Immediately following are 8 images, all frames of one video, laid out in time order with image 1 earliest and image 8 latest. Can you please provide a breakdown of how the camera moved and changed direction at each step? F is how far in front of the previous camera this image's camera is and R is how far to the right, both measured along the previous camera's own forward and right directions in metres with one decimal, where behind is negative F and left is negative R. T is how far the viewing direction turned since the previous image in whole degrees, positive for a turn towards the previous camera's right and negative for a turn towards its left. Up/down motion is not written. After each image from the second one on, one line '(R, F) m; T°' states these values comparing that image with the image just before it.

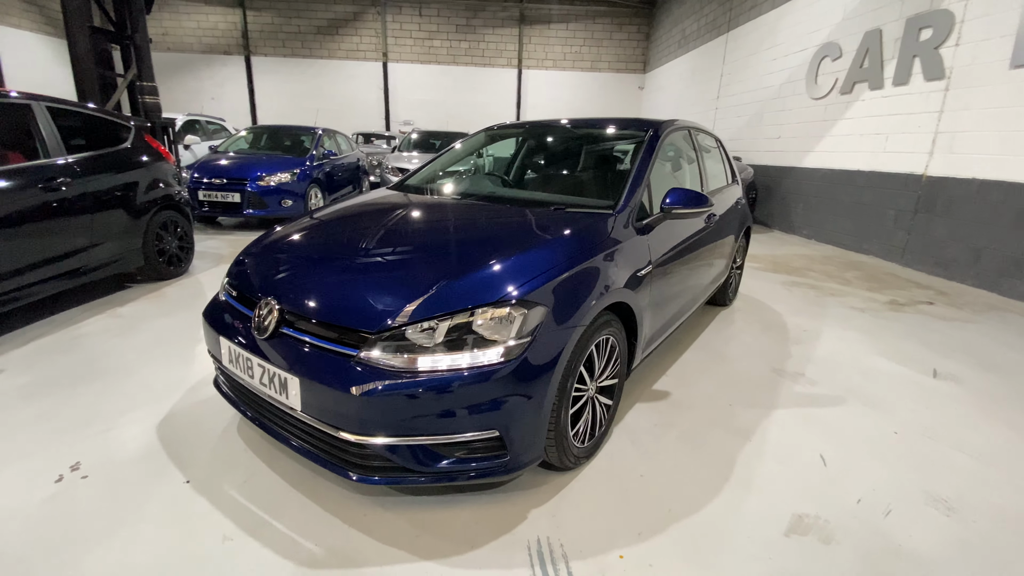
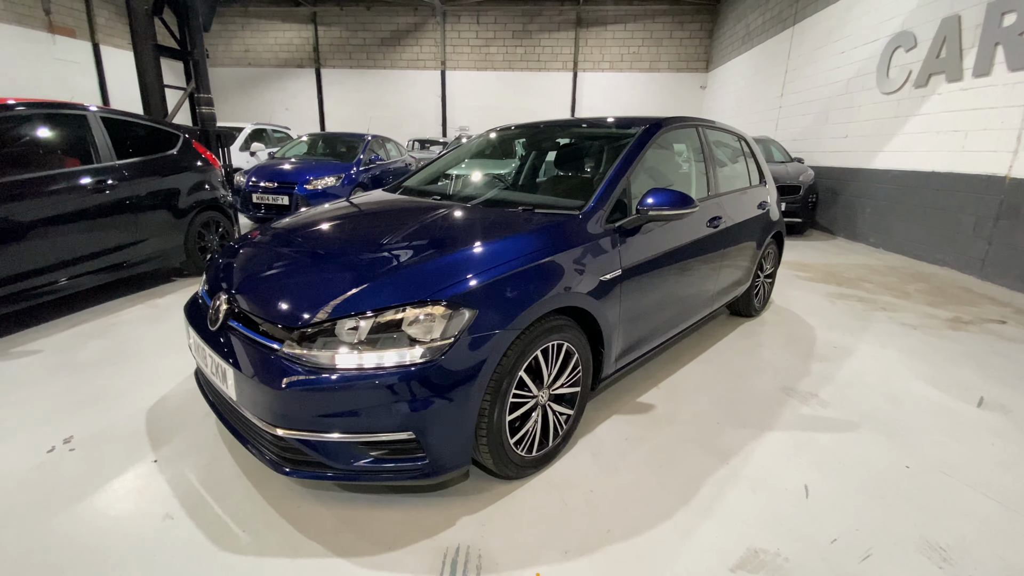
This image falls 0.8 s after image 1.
(+0.4, +0.1) m; -8°
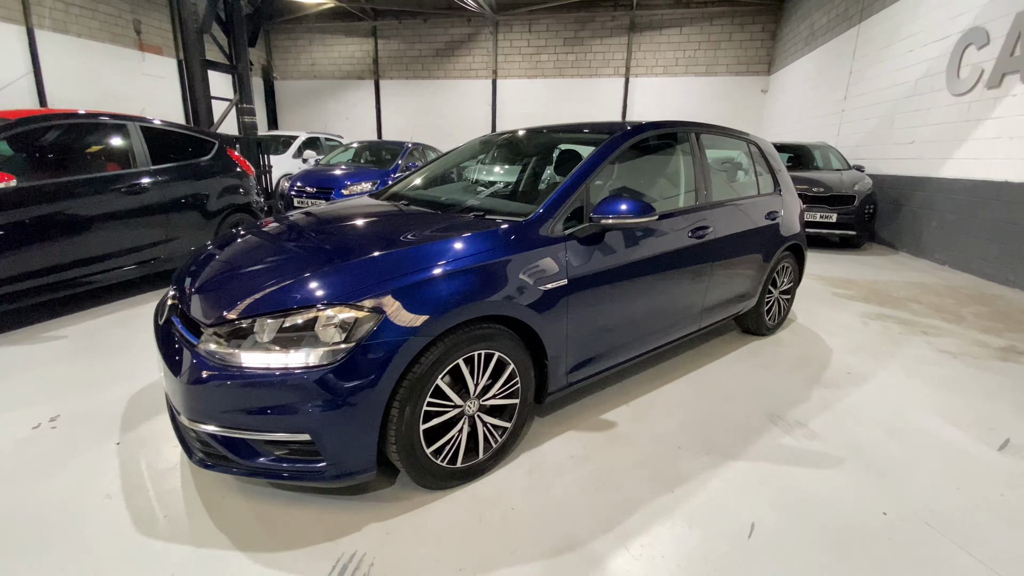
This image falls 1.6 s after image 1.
(+0.5, +0.1) m; -7°
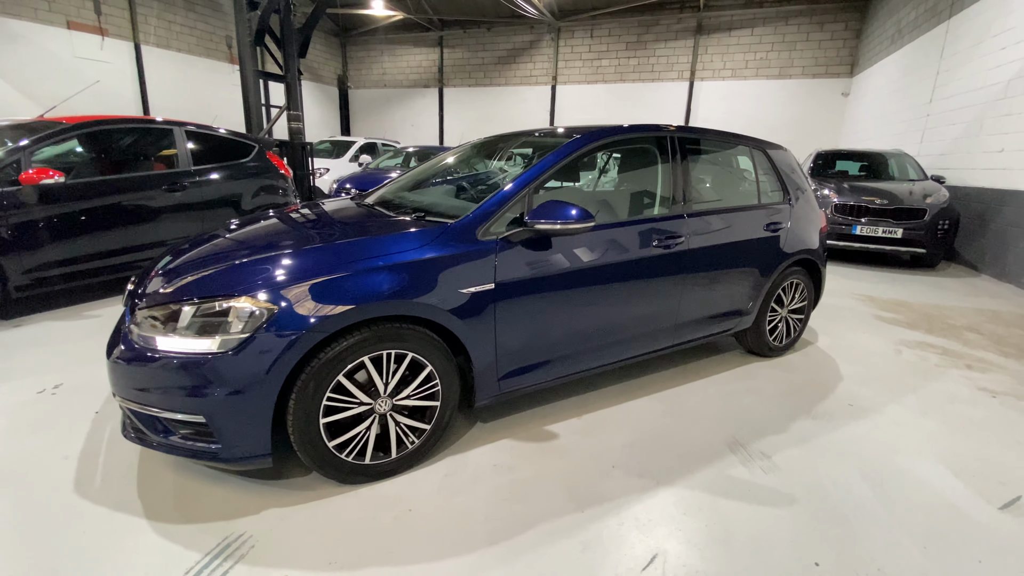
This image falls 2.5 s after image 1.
(+0.6, +0.1) m; -8°
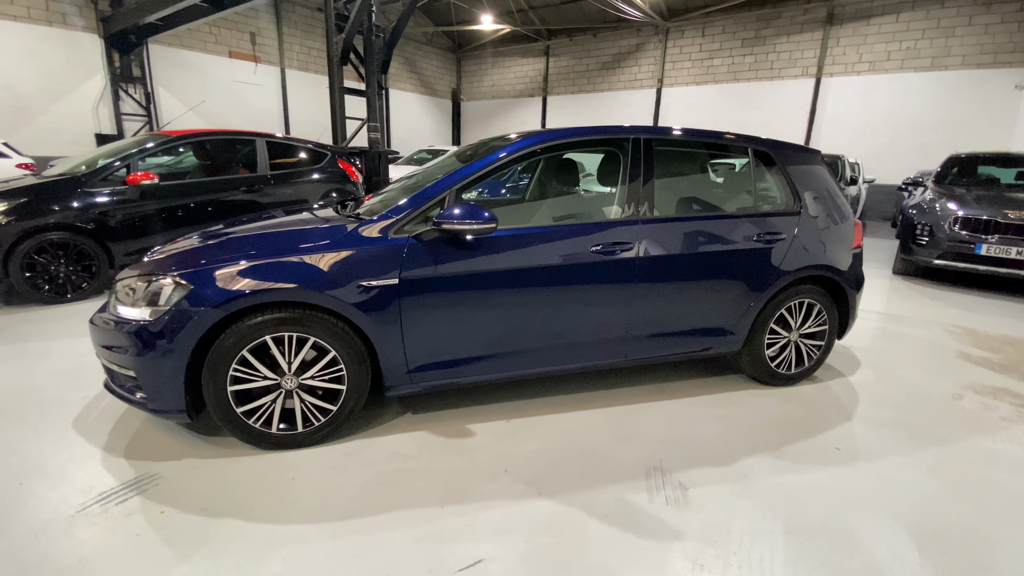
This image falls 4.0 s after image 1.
(+0.9, +0.1) m; -14°
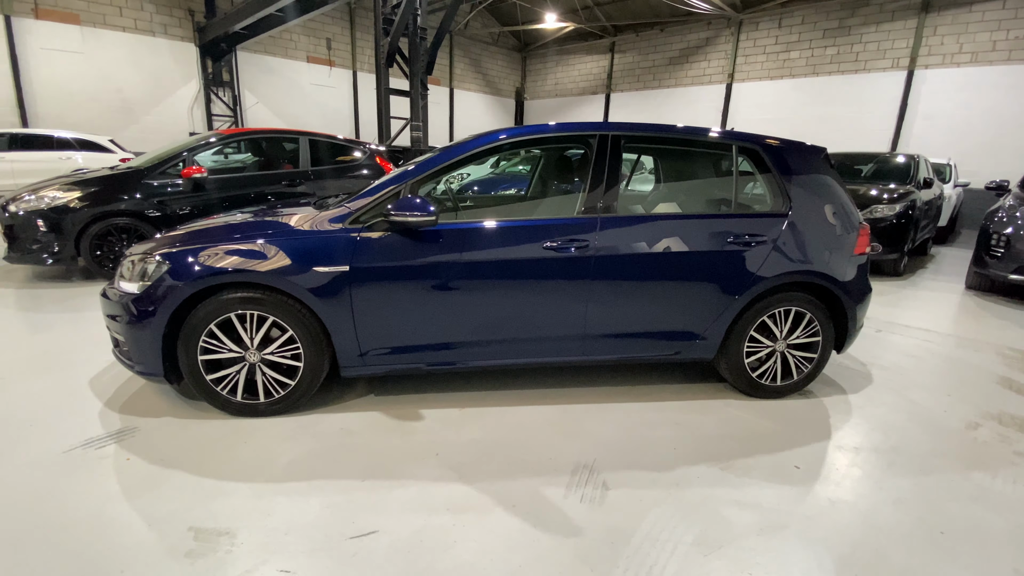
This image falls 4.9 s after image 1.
(+0.6, 0.0) m; -8°
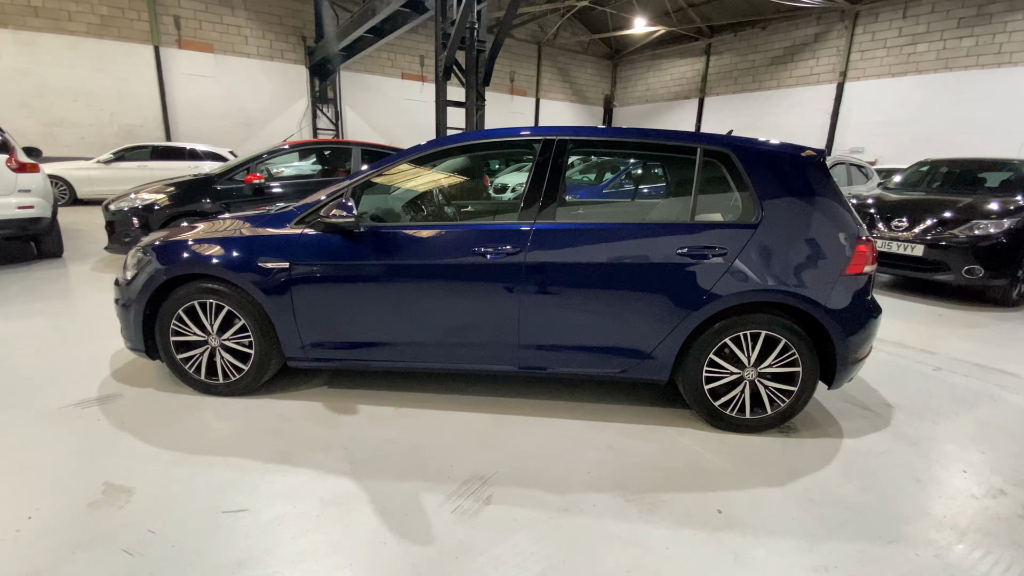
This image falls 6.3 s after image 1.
(+0.8, +0.1) m; -12°
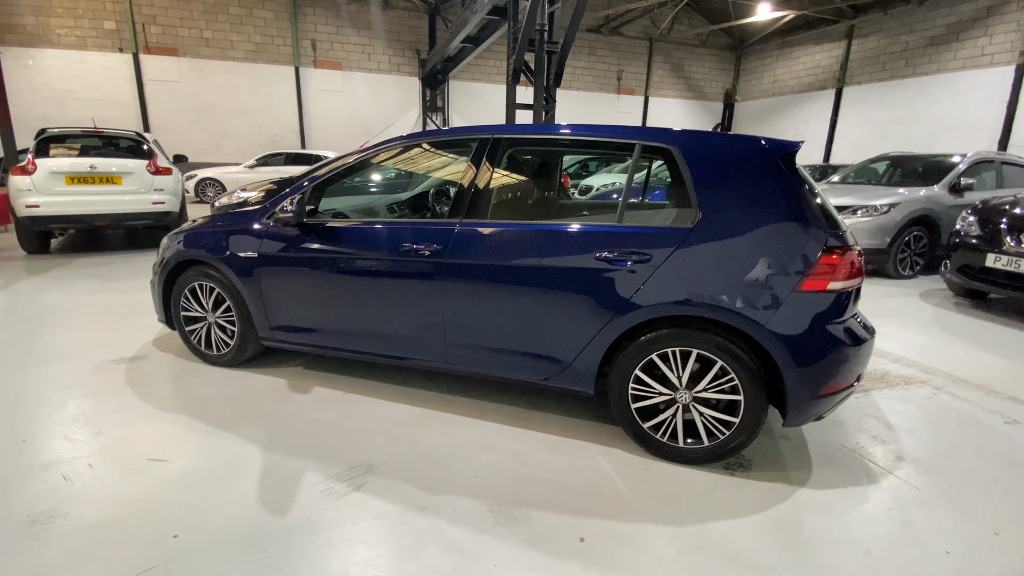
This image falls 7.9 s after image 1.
(+0.9, +0.1) m; -15°
